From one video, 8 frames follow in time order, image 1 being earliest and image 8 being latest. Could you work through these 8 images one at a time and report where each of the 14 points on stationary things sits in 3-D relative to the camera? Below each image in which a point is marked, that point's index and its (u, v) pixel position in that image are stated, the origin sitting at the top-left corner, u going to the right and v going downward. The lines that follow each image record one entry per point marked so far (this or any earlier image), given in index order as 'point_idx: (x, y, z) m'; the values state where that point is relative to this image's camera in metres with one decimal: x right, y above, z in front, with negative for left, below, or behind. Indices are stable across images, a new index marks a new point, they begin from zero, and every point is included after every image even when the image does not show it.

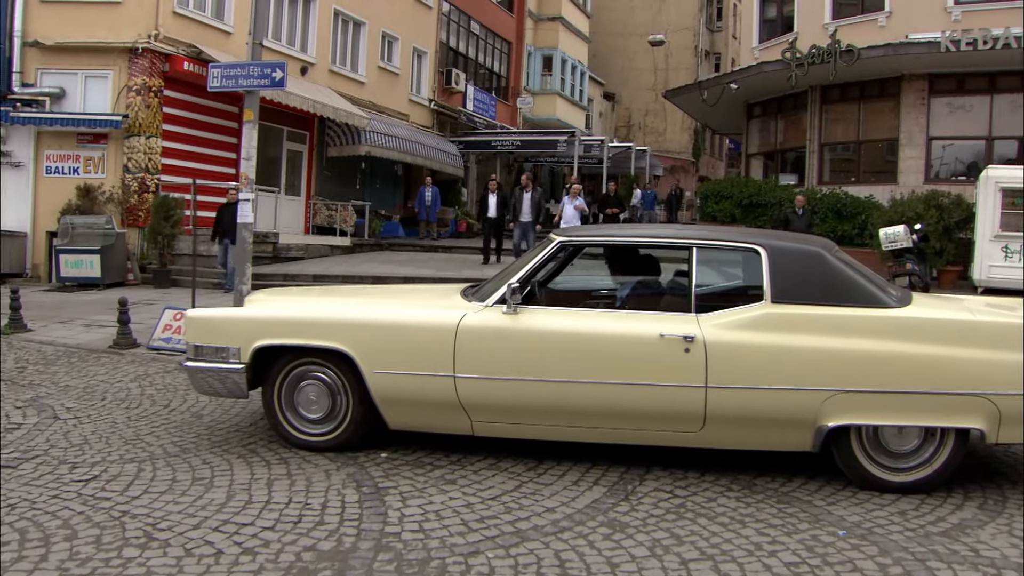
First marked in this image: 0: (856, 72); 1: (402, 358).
0: (+5.7, +3.6, +17.0) m
1: (-0.4, -0.4, +4.9) m
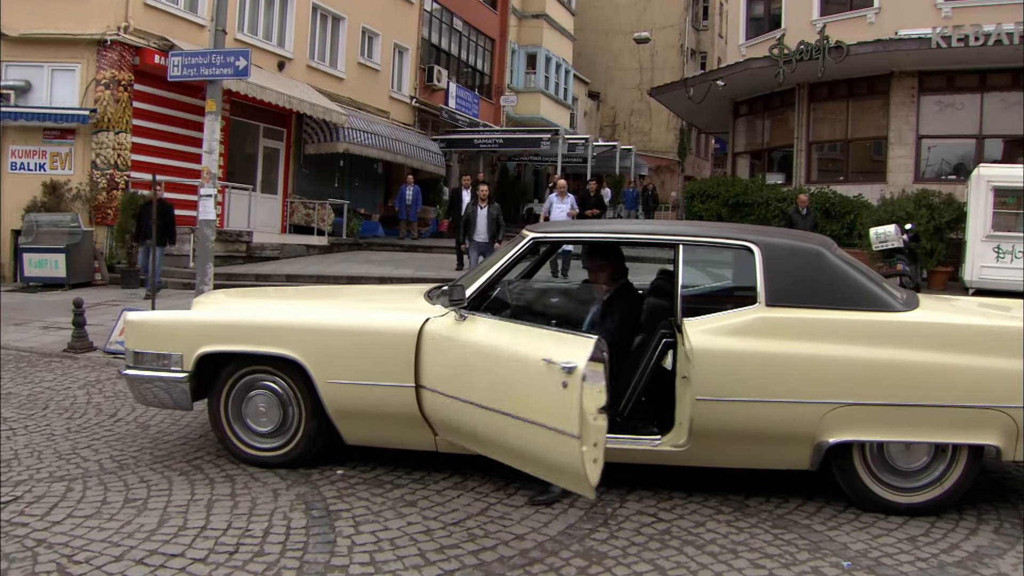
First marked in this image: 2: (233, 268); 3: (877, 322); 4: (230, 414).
0: (+5.4, +3.5, +16.7) m
1: (-0.6, -0.4, +4.5) m
2: (-3.7, +0.3, +13.6) m
3: (+1.4, -0.1, +4.1) m
4: (-1.3, -0.6, +4.8) m
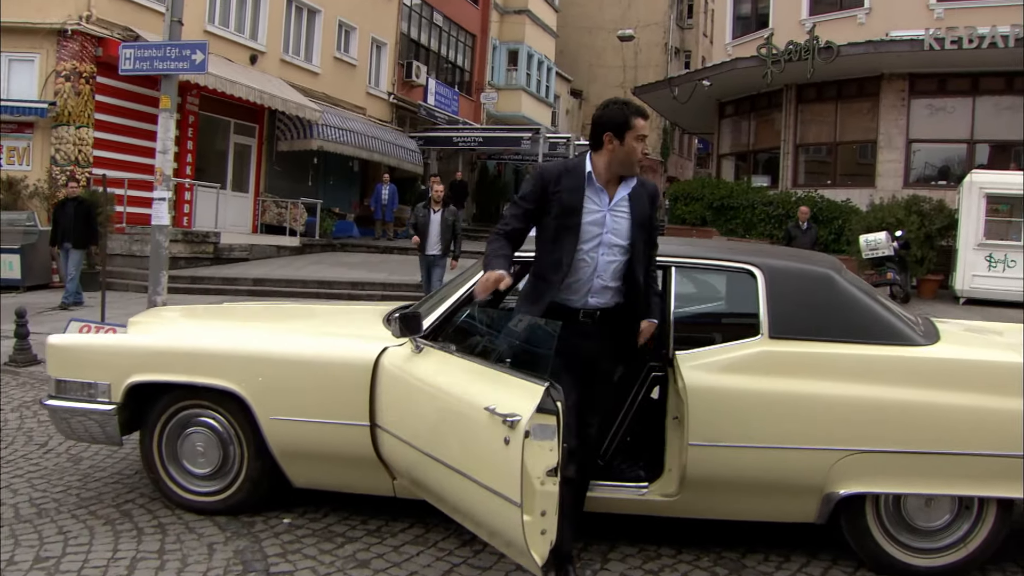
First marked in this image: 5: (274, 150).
0: (+5.1, +3.4, +16.3) m
1: (-0.7, -0.5, +4.0) m
2: (-4.0, +0.2, +13.0) m
3: (+1.3, -0.2, +3.6) m
4: (-1.5, -0.7, +4.3) m
5: (-4.1, +2.4, +17.7) m
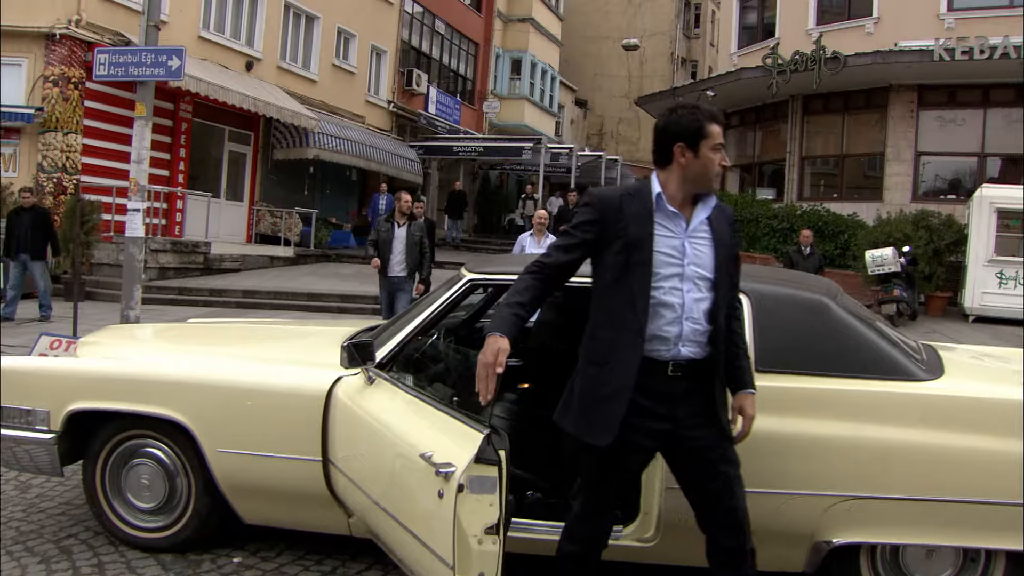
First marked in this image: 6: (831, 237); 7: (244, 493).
0: (+5.1, +3.2, +16.0) m
1: (-0.8, -0.5, +3.7) m
2: (-4.0, +0.1, +12.7) m
3: (+1.2, -0.3, +3.3) m
4: (-1.6, -0.8, +4.0) m
5: (-4.1, +2.2, +17.5) m
6: (+4.8, +0.8, +15.5) m
7: (-1.0, -0.8, +3.8) m
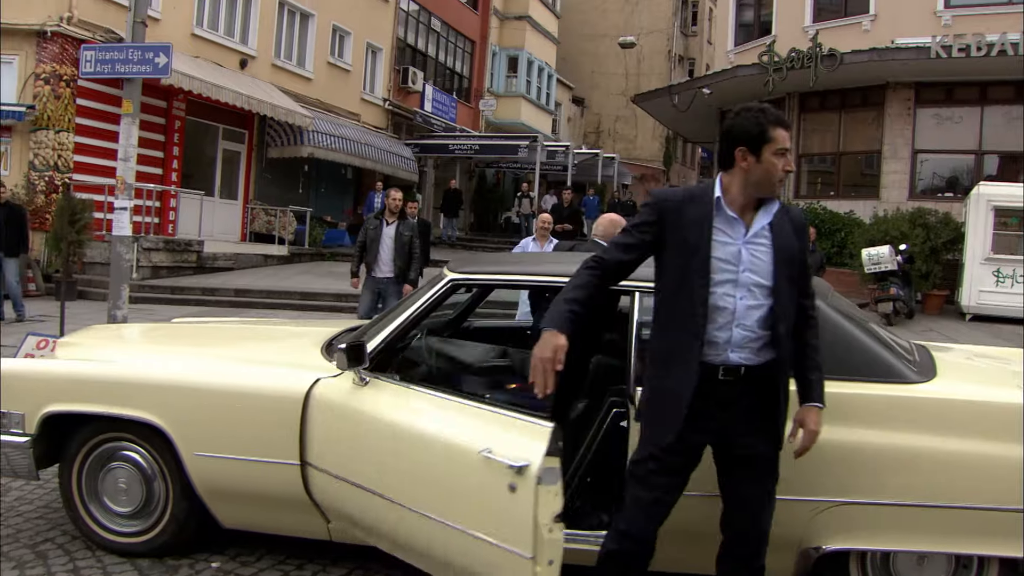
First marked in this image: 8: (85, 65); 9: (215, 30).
0: (+5.0, +3.2, +15.9) m
1: (-0.9, -0.5, +3.6) m
2: (-4.1, +0.1, +12.6) m
3: (+1.1, -0.3, +3.2) m
4: (-1.6, -0.8, +3.9) m
5: (-4.2, +2.2, +17.4) m
6: (+4.7, +0.8, +15.4) m
7: (-1.0, -0.8, +3.7) m
8: (-3.0, +1.6, +7.2) m
9: (-4.5, +3.9, +15.7) m
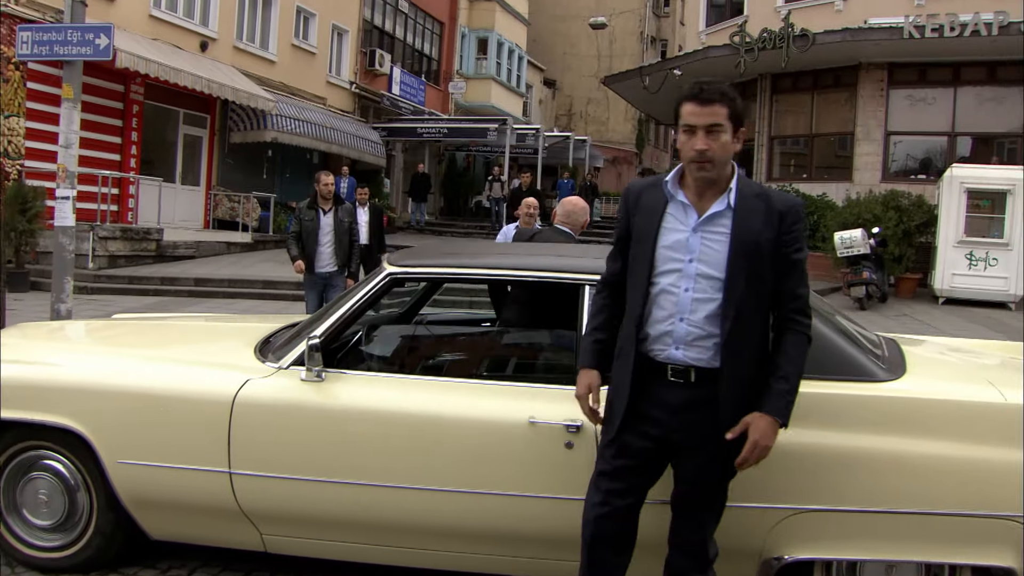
0: (+4.5, +3.5, +15.7) m
1: (-1.0, -0.5, +3.3) m
2: (-4.4, +0.2, +12.3) m
3: (+1.0, -0.3, +3.0) m
4: (-1.8, -0.8, +3.7) m
5: (-4.7, +2.4, +17.0) m
6: (+4.3, +1.0, +15.3) m
7: (-1.2, -0.7, +3.5) m
8: (-3.2, +1.6, +6.8) m
9: (-5.0, +4.1, +15.3) m
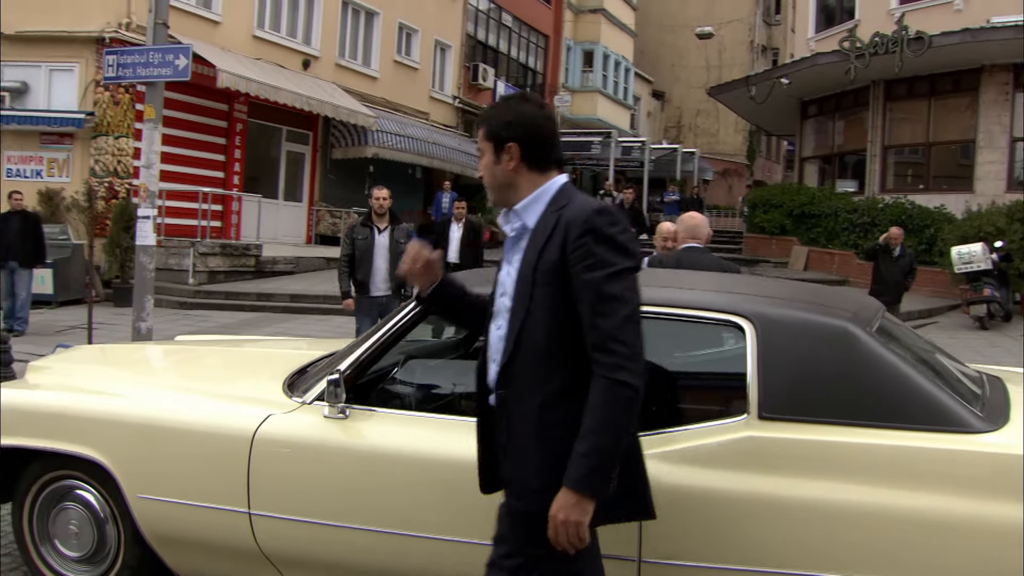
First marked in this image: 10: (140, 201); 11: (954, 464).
0: (+6.0, +3.2, +14.9) m
1: (-0.9, -0.6, +3.2) m
2: (-3.3, 0.0, +12.5) m
3: (+1.0, -0.4, +2.6) m
4: (-1.7, -0.9, +3.6) m
5: (-3.0, +2.2, +17.2) m
6: (+5.7, +0.8, +14.5) m
7: (-1.1, -0.8, +3.3) m
8: (-2.7, +1.5, +6.9) m
9: (-3.5, +3.9, +15.6) m
10: (-2.5, +0.6, +6.9) m
11: (+1.1, -0.4, +2.6) m
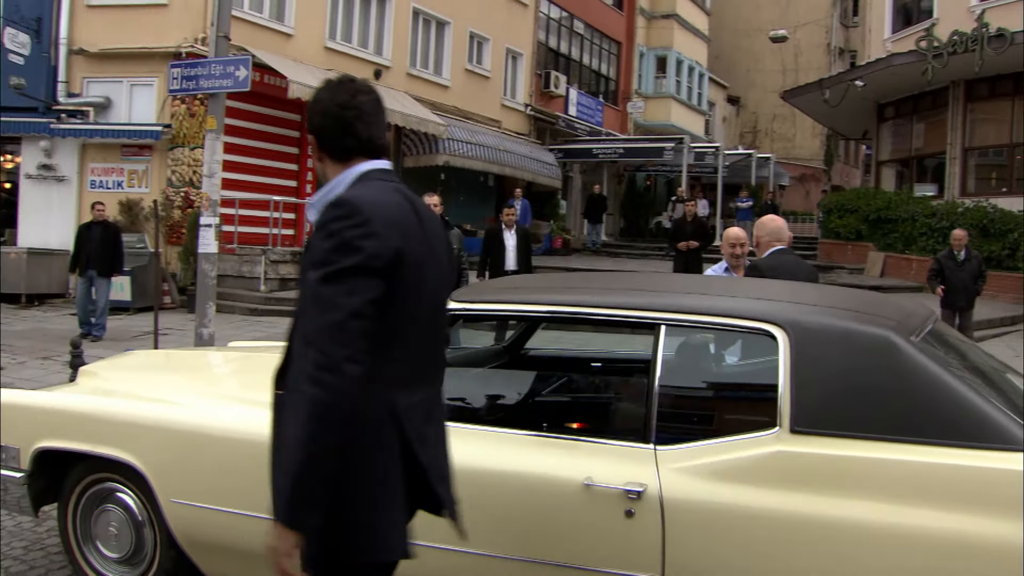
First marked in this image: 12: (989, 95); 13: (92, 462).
0: (+7.0, +3.1, +14.4) m
1: (-0.9, -0.6, +3.2) m
2: (-2.5, -0.1, +12.7) m
3: (+1.0, -0.4, +2.5) m
4: (-1.6, -0.9, +3.7) m
5: (-1.8, +2.1, +17.4) m
6: (+6.6, +0.7, +14.0) m
7: (-1.0, -0.9, +3.4) m
8: (-2.3, +1.4, +7.1) m
9: (-2.5, +3.8, +15.8) m
10: (-2.1, +0.5, +7.1) m
11: (+1.1, -0.4, +2.5) m
12: (+7.5, +3.0, +16.1) m
13: (-1.5, -0.6, +3.6) m
